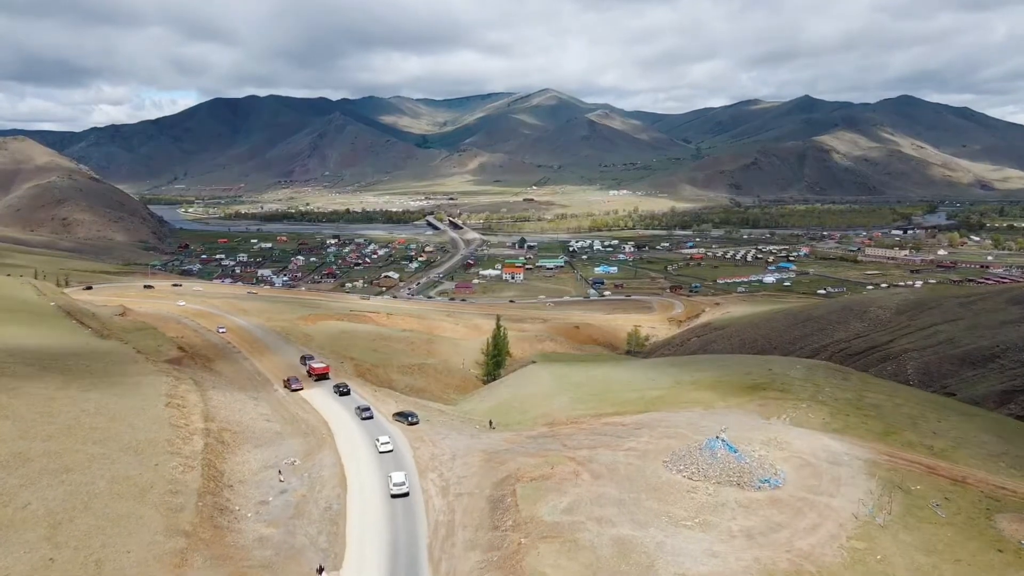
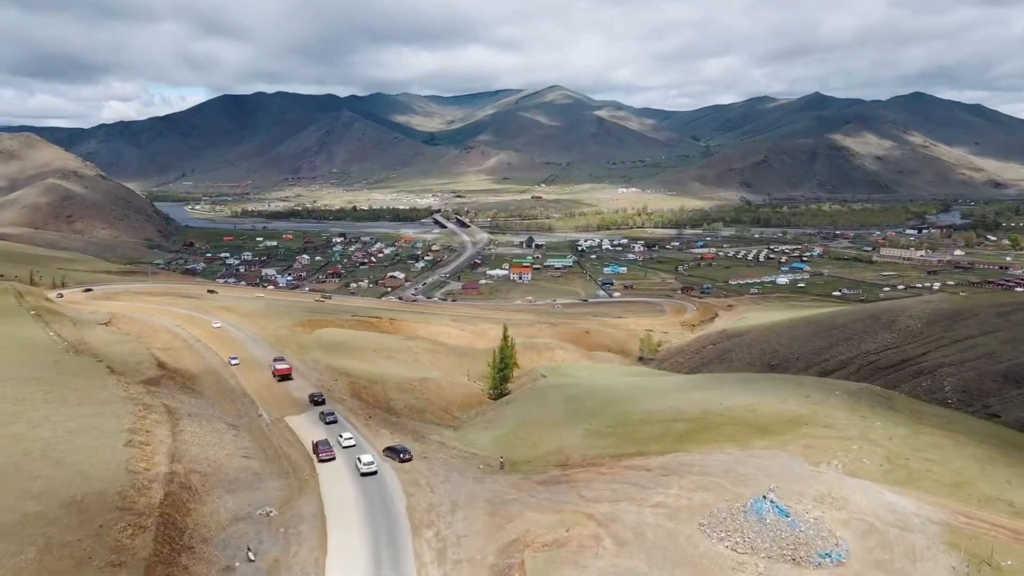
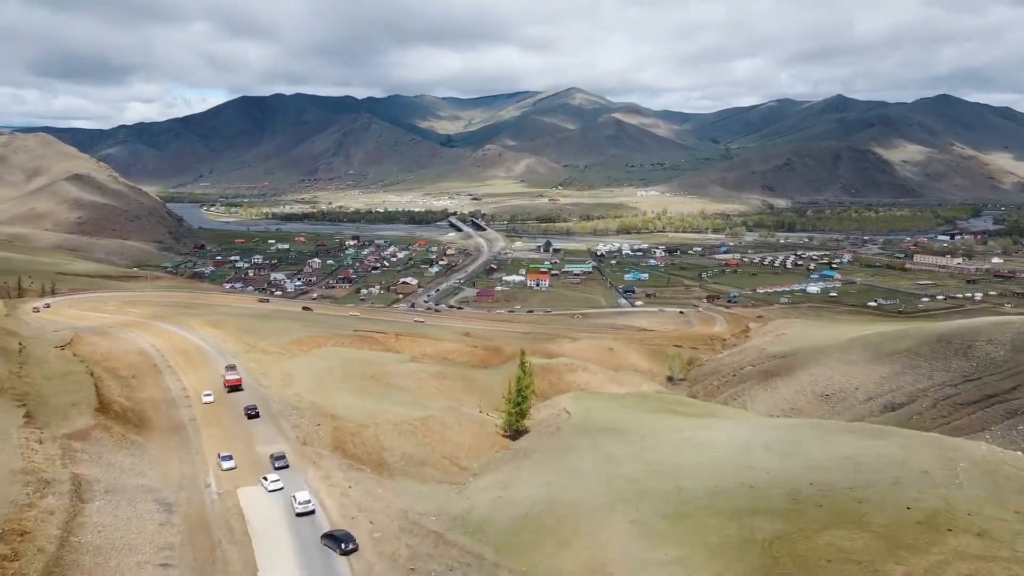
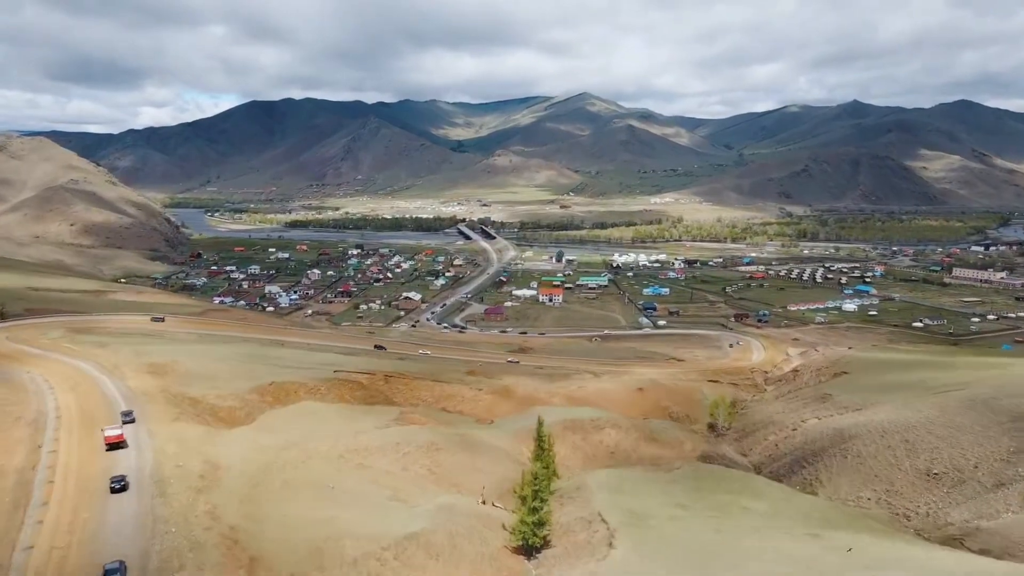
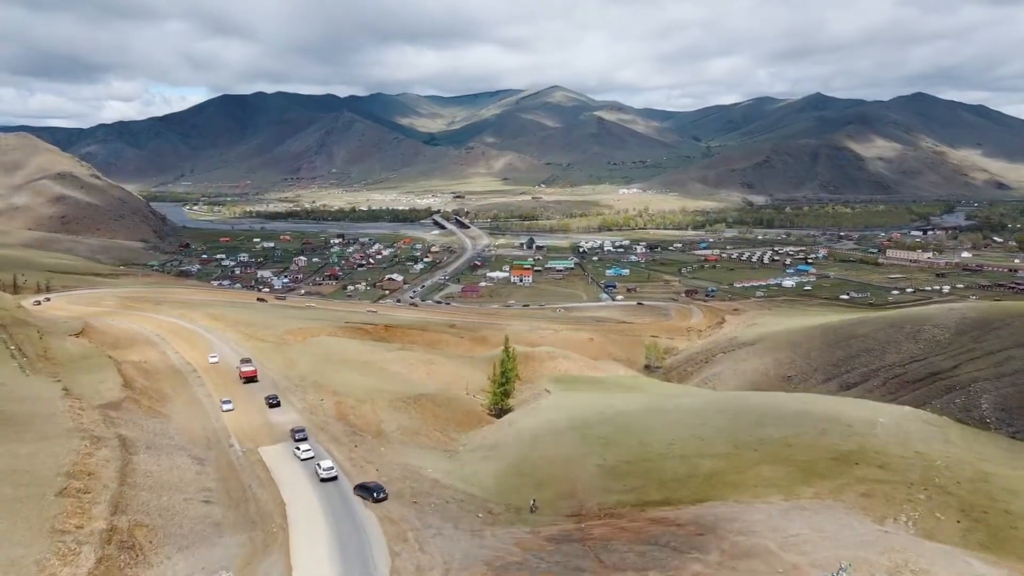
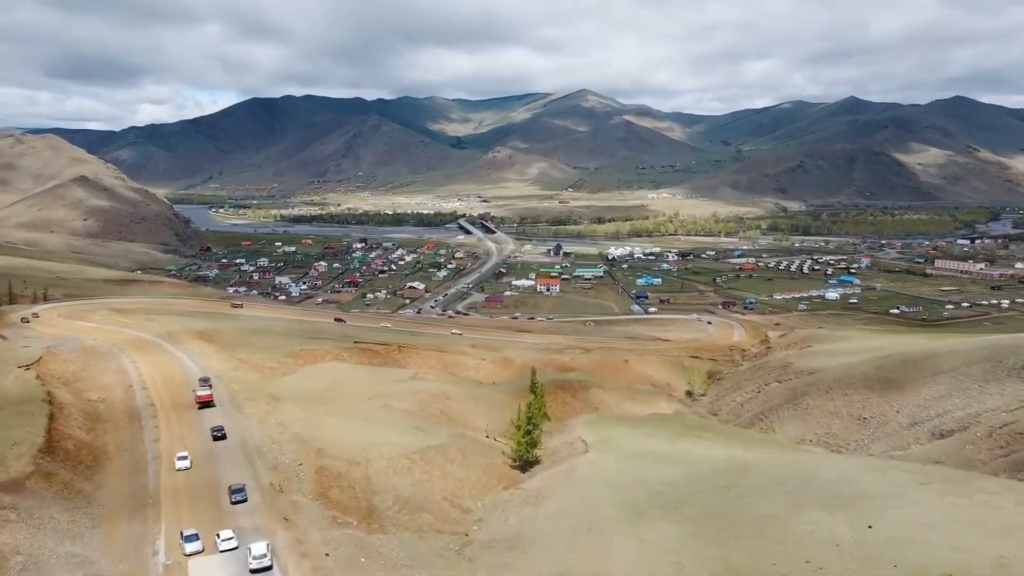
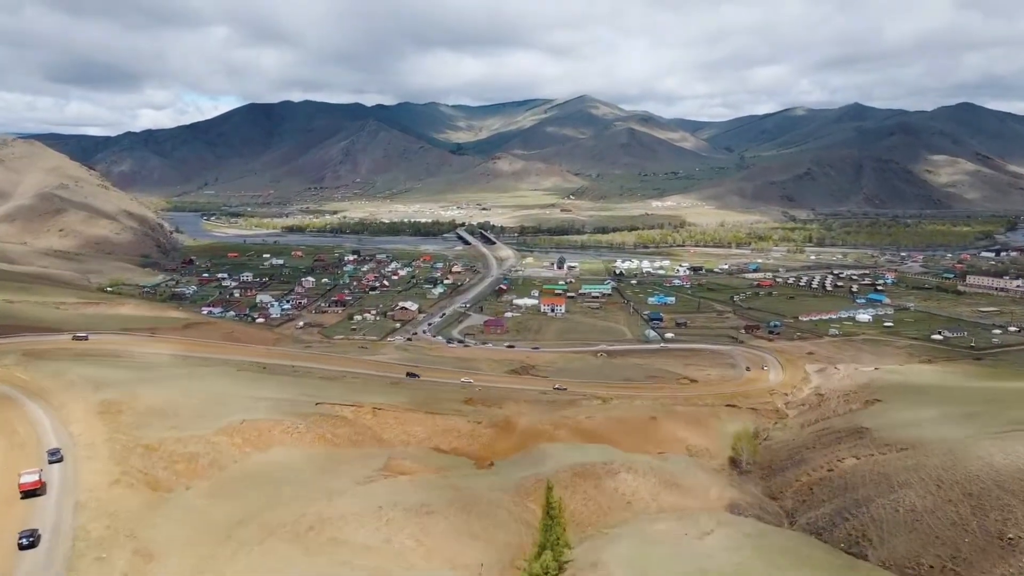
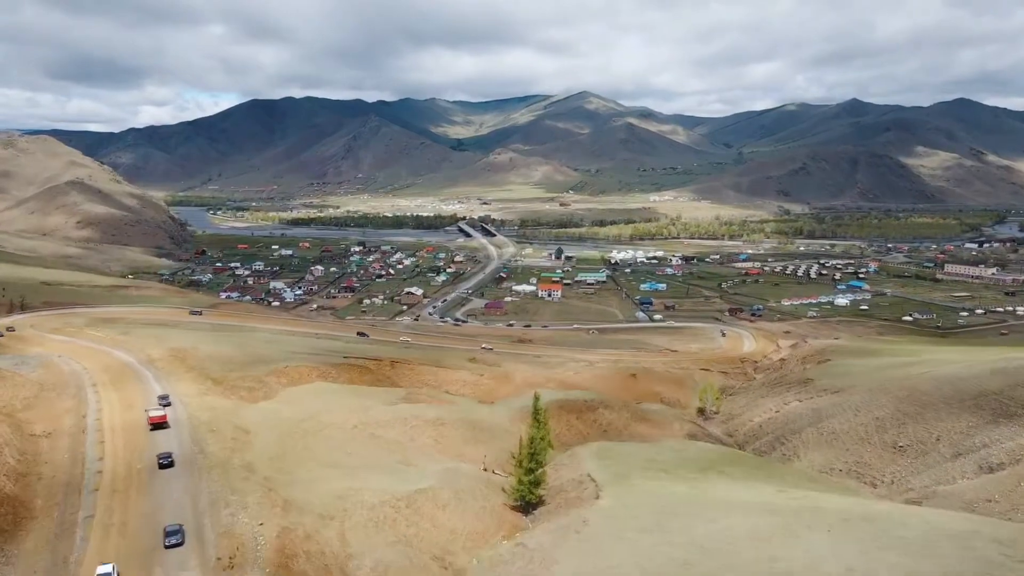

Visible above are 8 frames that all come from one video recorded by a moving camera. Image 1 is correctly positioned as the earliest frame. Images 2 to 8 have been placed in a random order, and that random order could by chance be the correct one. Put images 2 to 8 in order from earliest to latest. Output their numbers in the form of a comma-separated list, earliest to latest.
2, 5, 3, 6, 8, 4, 7
